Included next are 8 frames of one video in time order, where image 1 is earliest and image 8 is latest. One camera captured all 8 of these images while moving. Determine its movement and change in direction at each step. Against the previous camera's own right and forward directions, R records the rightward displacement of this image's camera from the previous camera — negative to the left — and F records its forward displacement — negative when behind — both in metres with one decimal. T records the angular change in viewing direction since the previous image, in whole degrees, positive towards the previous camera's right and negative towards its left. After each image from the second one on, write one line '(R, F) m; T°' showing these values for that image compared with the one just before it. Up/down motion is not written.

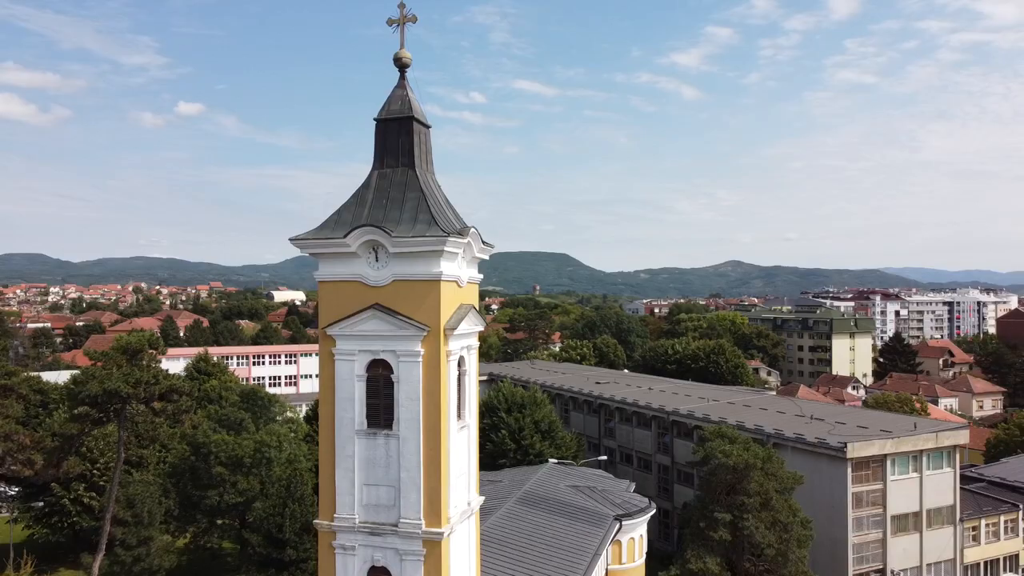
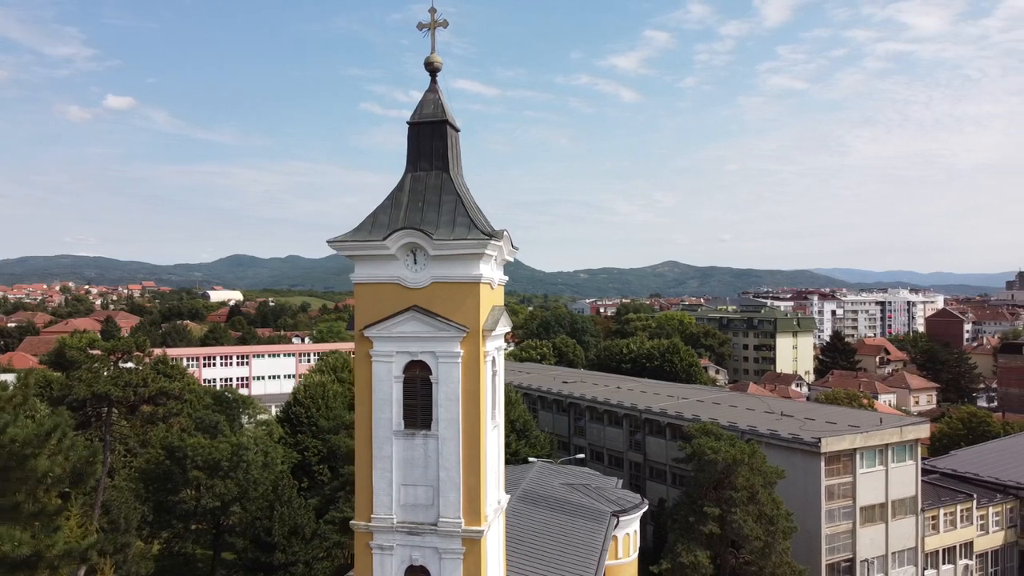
(-1.6, -0.2) m; +4°
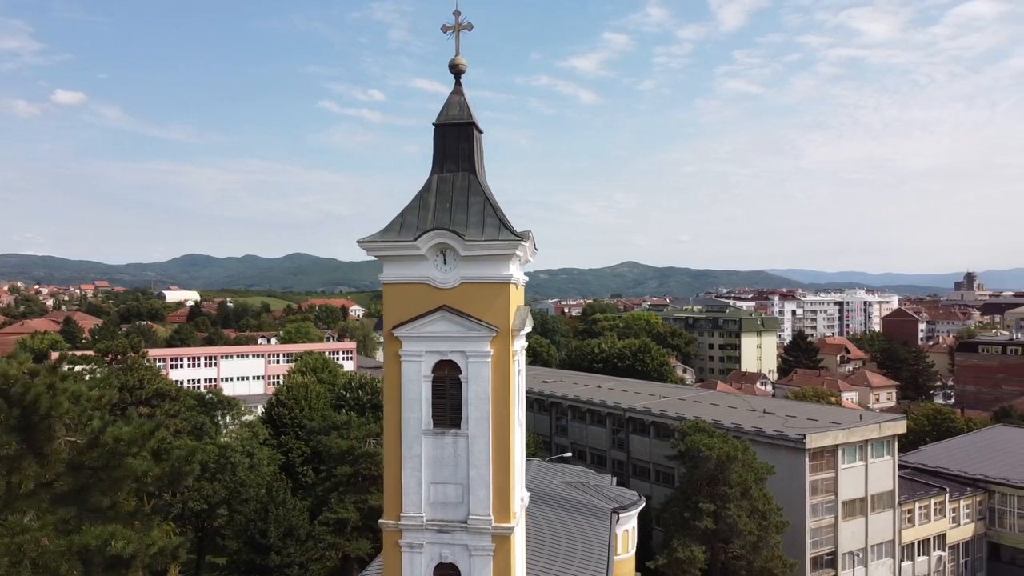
(-1.2, -0.2) m; +3°
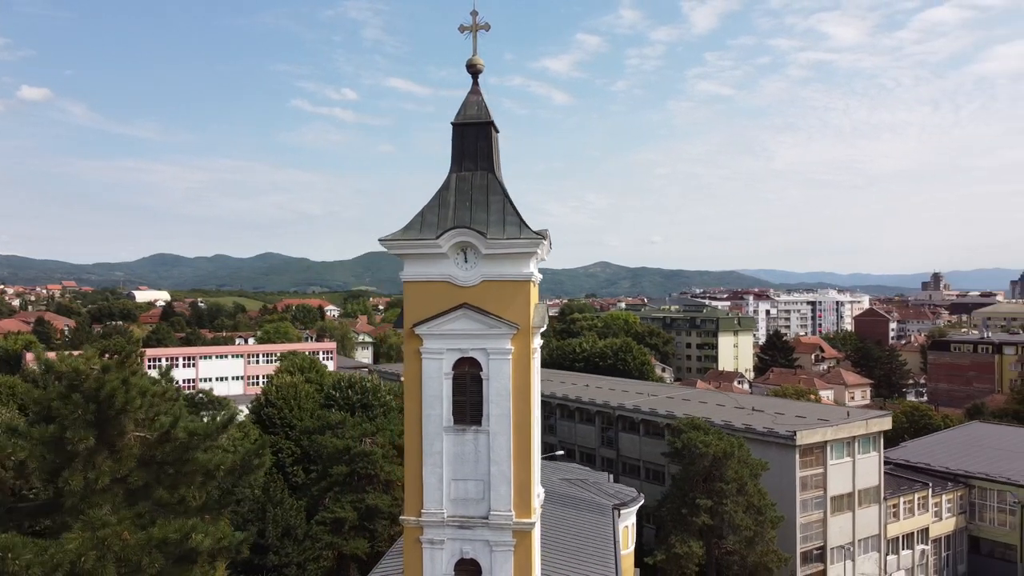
(-0.8, -0.1) m; +2°
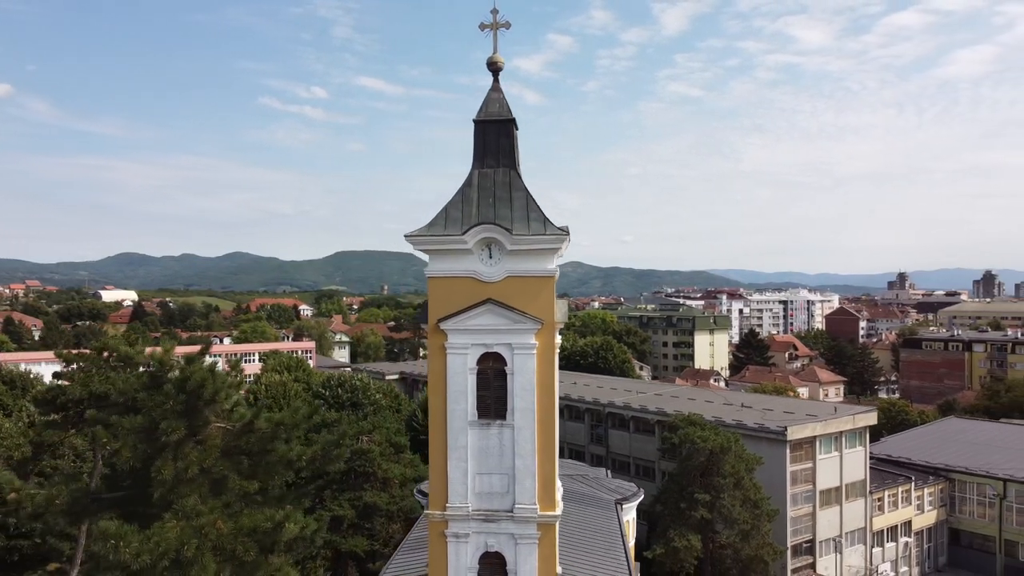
(-0.9, -0.1) m; +2°
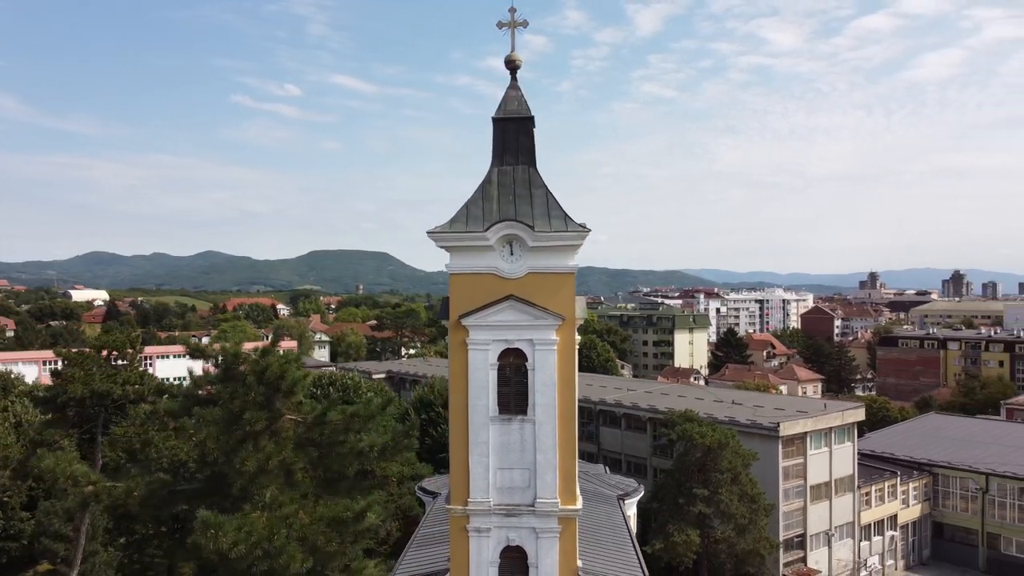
(-0.8, -0.1) m; +2°
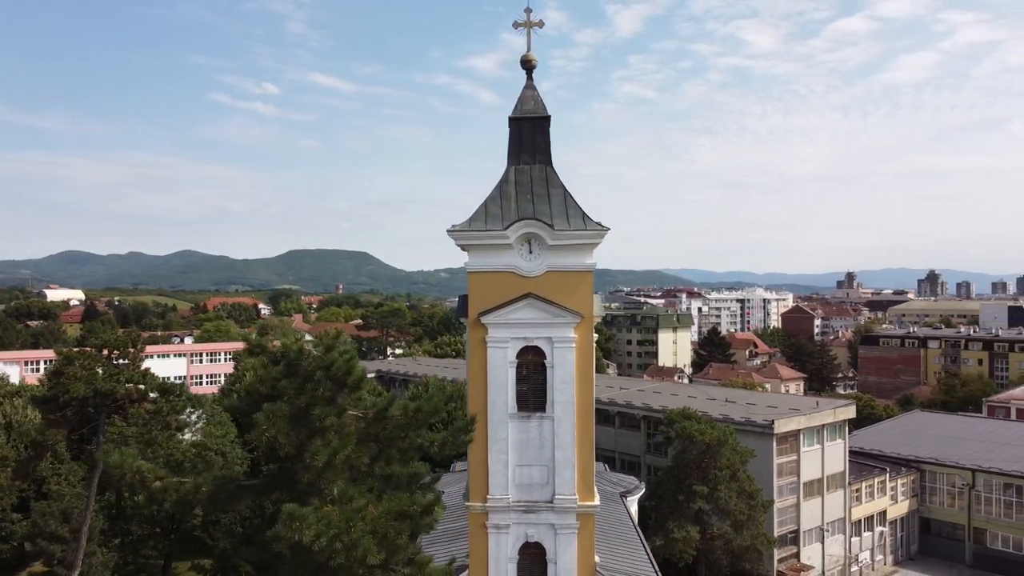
(-0.7, -0.1) m; +1°
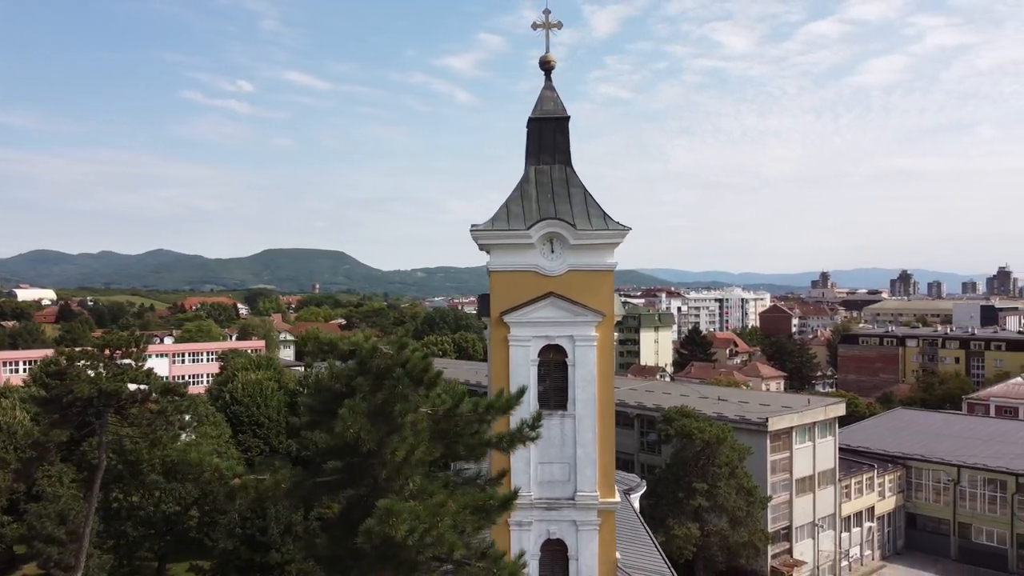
(-0.8, -0.1) m; +2°
